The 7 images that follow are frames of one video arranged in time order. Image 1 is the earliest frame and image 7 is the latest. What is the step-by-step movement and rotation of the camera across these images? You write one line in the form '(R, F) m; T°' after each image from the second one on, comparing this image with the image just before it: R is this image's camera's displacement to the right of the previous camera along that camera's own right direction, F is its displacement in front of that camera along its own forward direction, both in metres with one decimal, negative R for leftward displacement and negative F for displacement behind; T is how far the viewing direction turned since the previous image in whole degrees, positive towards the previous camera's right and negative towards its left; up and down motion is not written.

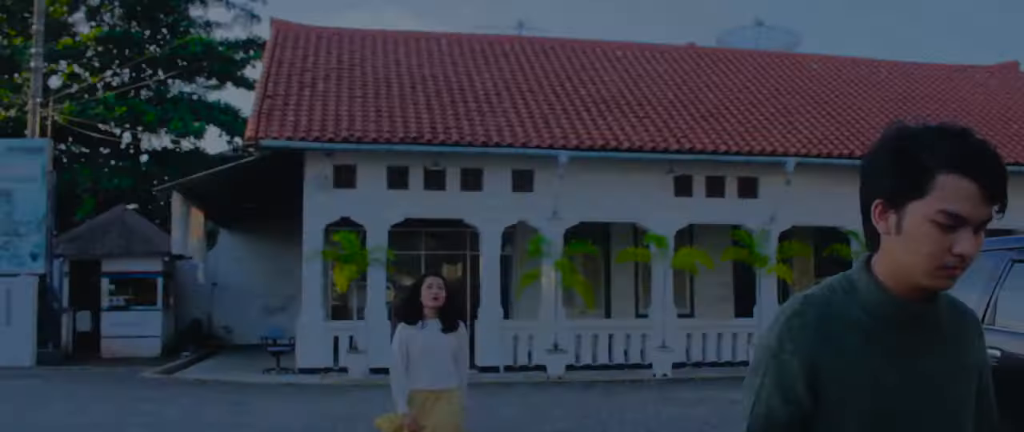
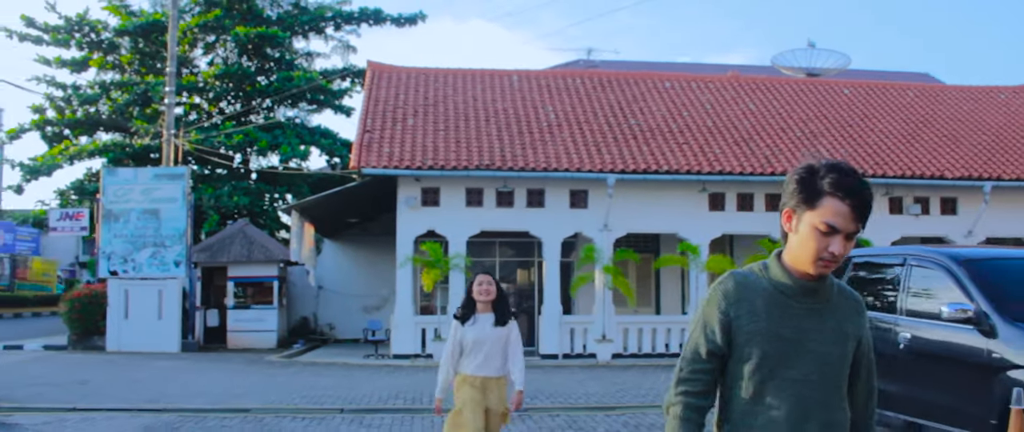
(+0.5, -3.2) m; -5°
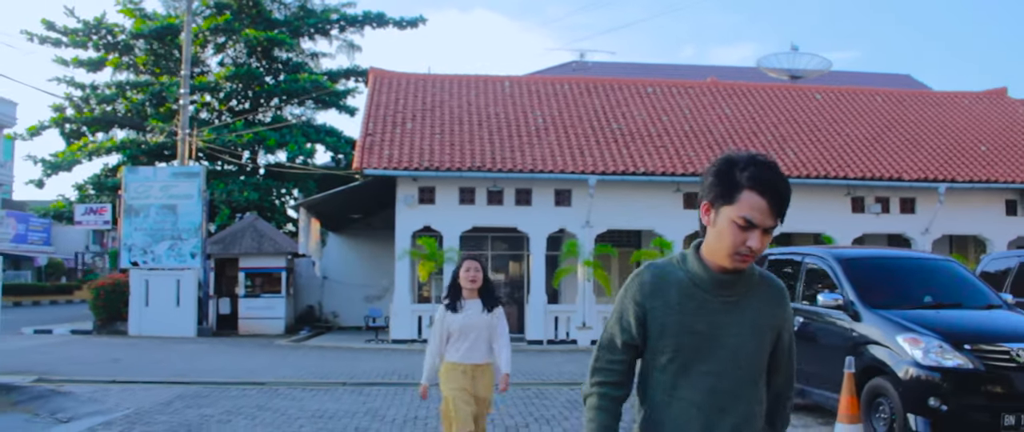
(+0.3, -1.8) m; 0°
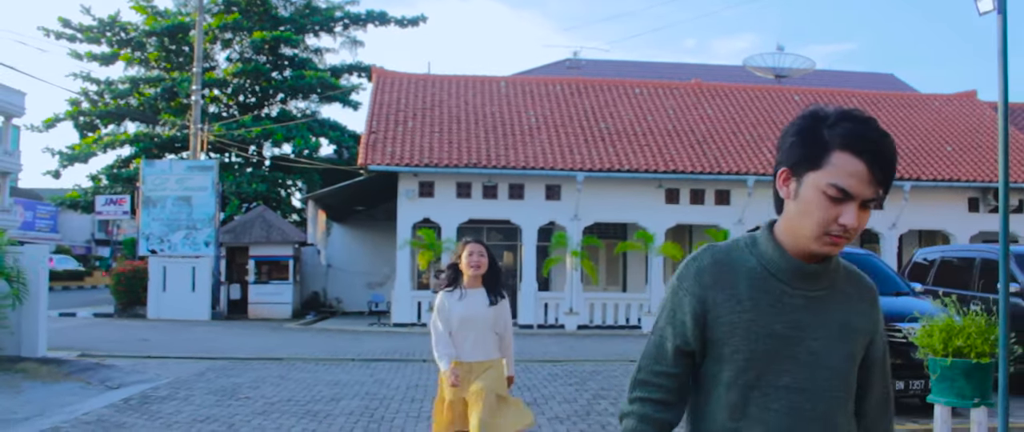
(+0.1, -1.6) m; 0°
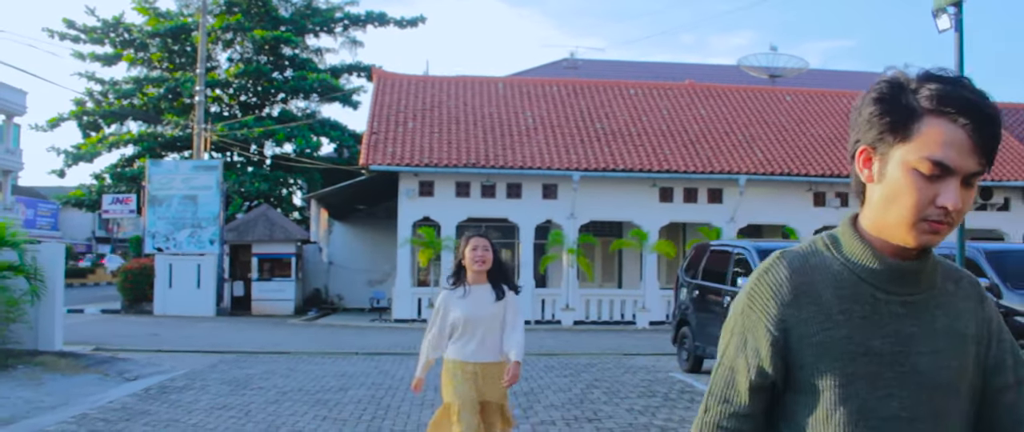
(0.0, -0.6) m; 0°
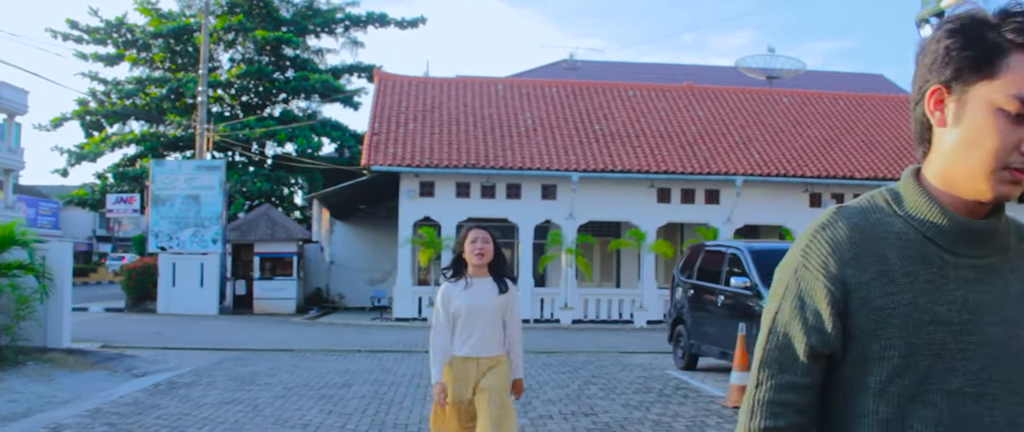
(0.0, -0.3) m; 0°
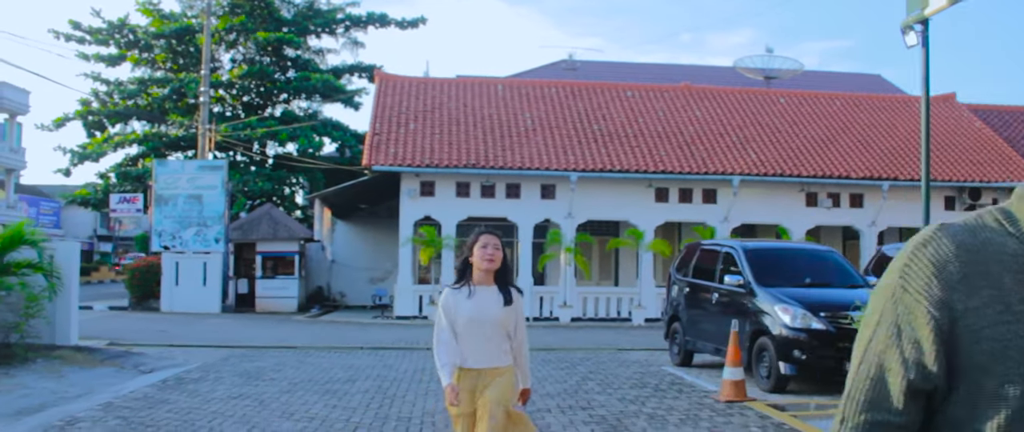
(0.0, -0.3) m; 0°
